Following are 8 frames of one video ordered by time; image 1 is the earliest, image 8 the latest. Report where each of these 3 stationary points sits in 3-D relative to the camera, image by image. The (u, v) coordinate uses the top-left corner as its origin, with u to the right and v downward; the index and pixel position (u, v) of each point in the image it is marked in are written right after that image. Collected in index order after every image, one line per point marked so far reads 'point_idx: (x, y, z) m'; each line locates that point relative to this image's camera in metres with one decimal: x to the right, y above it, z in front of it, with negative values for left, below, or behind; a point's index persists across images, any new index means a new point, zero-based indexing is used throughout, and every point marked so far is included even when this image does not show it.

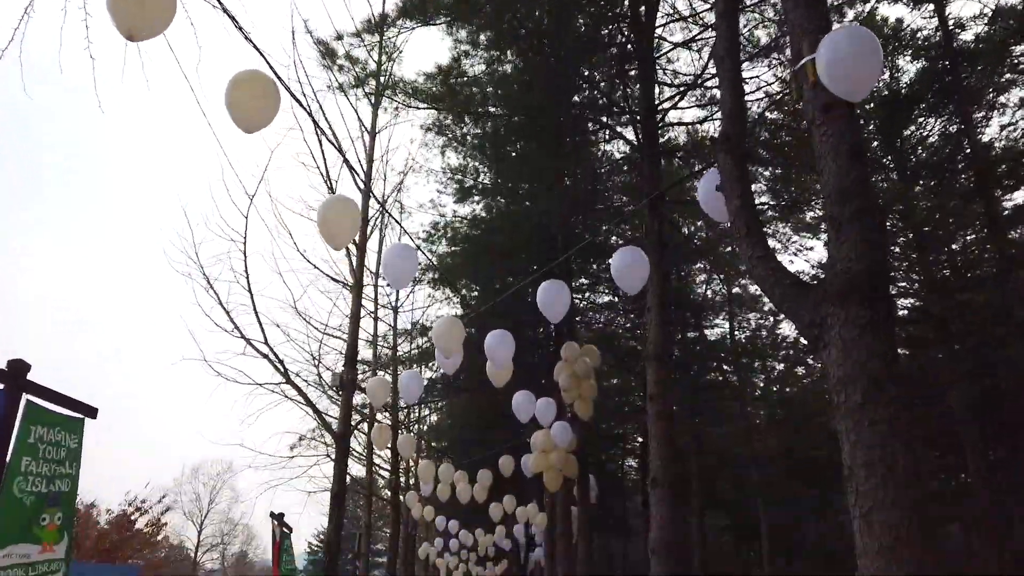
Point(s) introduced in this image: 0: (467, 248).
0: (-0.9, +0.8, +15.0) m
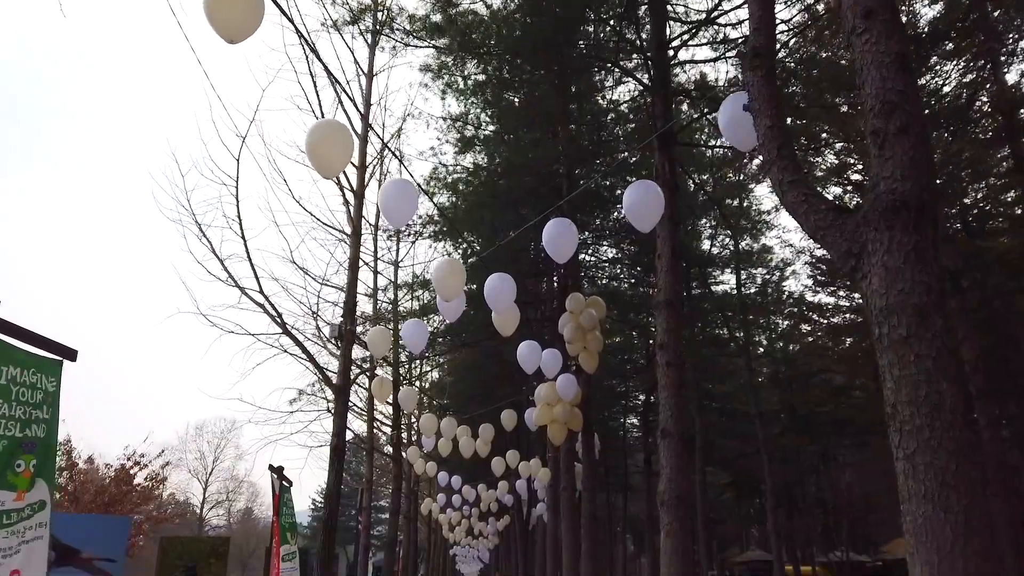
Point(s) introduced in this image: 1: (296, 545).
0: (-0.8, +1.7, +14.6) m
1: (-3.4, -4.0, +12.0) m
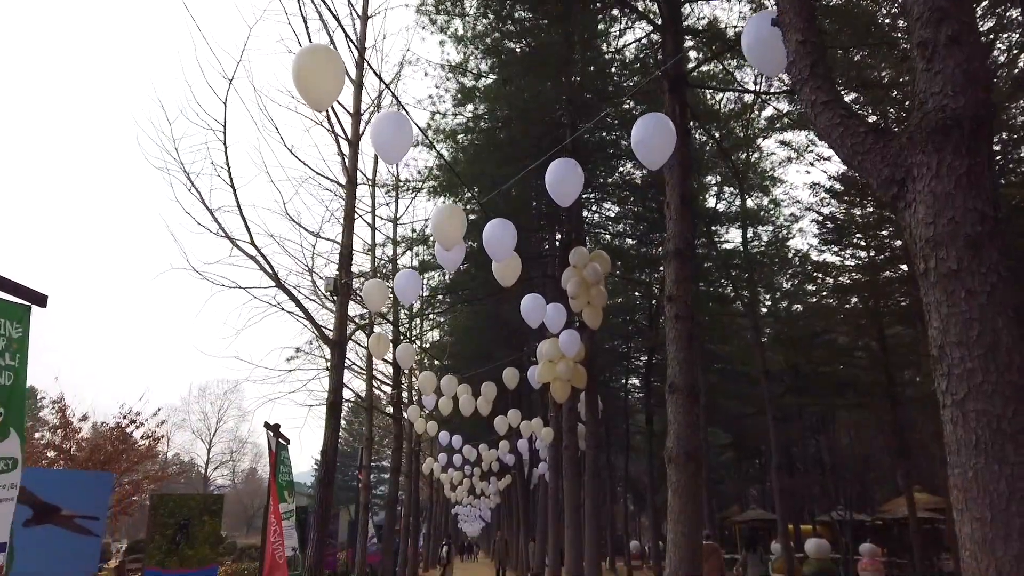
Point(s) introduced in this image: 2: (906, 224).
0: (-0.8, +2.5, +14.1) m
1: (-3.3, -3.3, +11.8) m
2: (+1.8, +0.3, +3.4) m
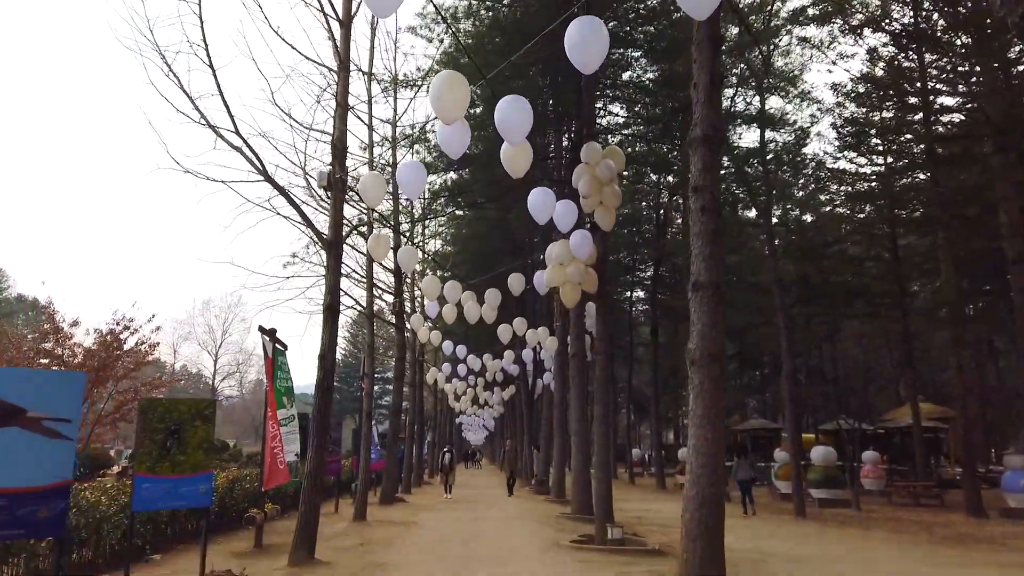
0: (-0.7, +4.2, +13.0) m
1: (-3.2, -1.8, +11.4) m
2: (+1.8, +0.8, +2.7) m
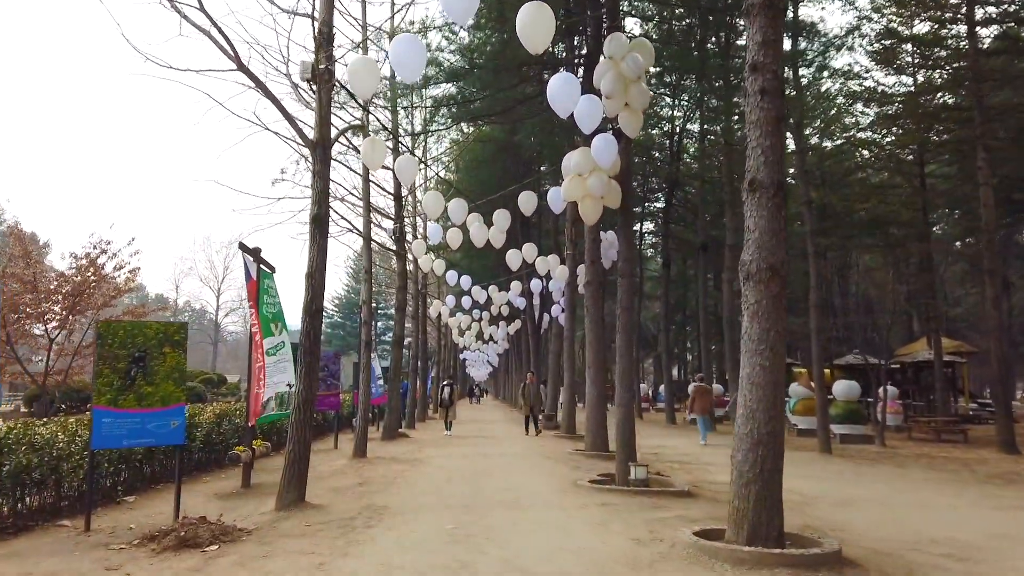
0: (-0.5, +5.5, +11.5) m
1: (-3.1, -0.7, +10.4) m
2: (+2.0, +1.2, +1.4) m
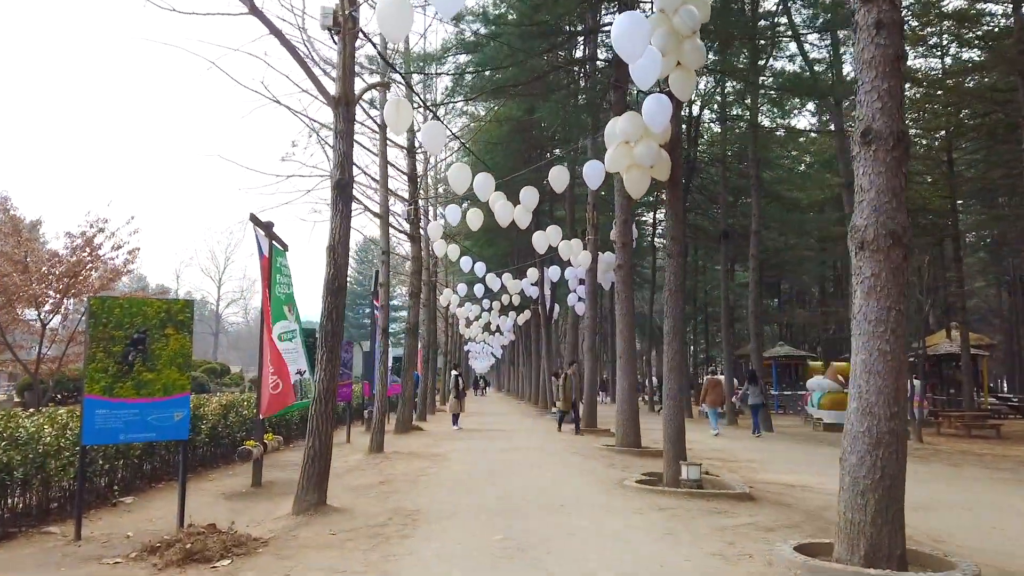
0: (0.0, +5.7, +10.5) m
1: (-2.6, -0.4, +9.4) m
2: (+2.4, +1.4, +0.5) m
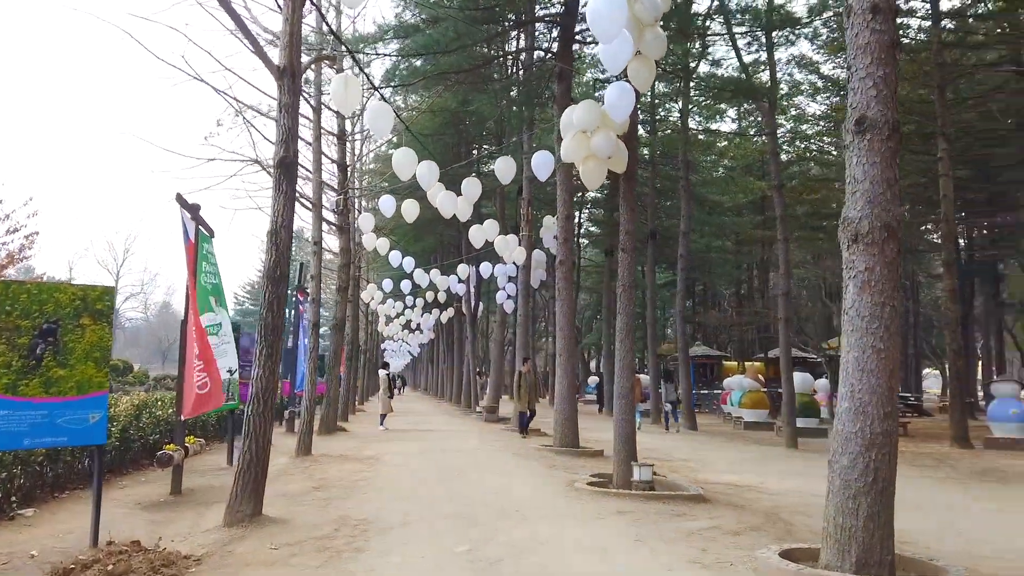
0: (-0.7, +5.8, +10.0) m
1: (-3.2, -0.3, +8.7) m
2: (+2.8, +1.4, +0.3) m
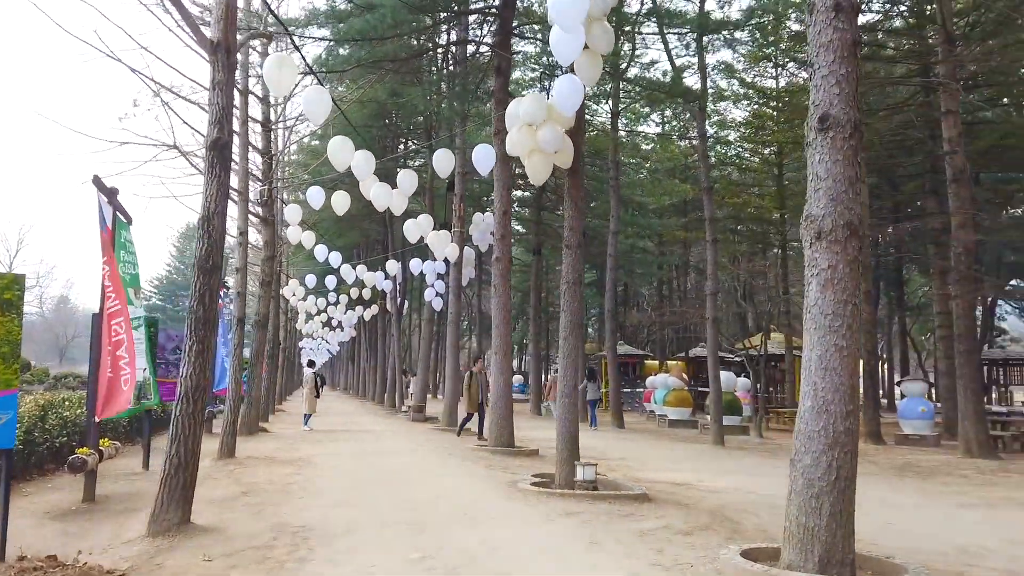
0: (-1.4, +5.9, +9.7) m
1: (-3.9, -0.2, +8.1) m
2: (+3.0, +1.4, +0.4) m
